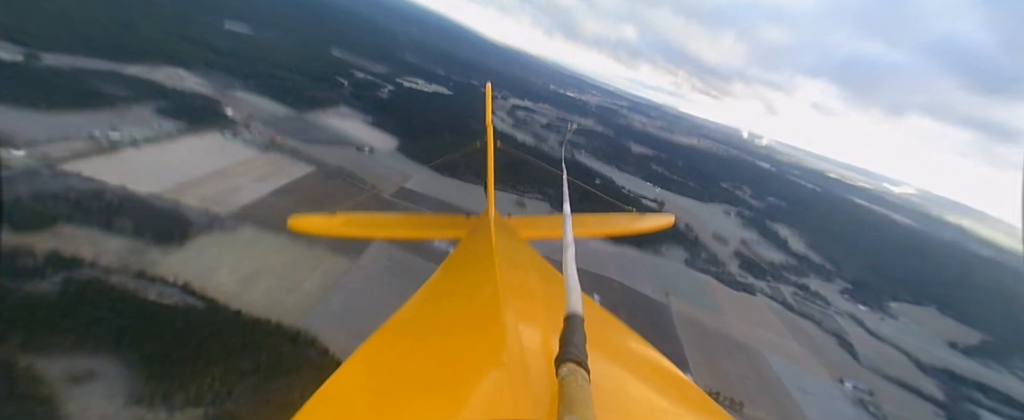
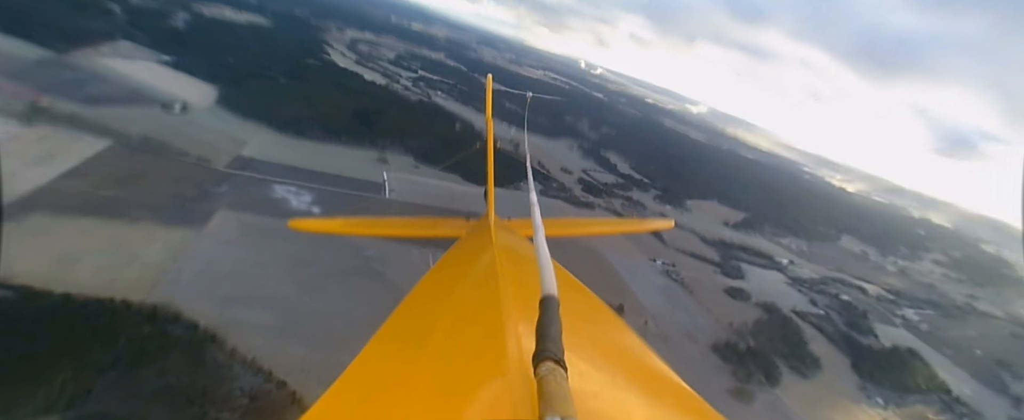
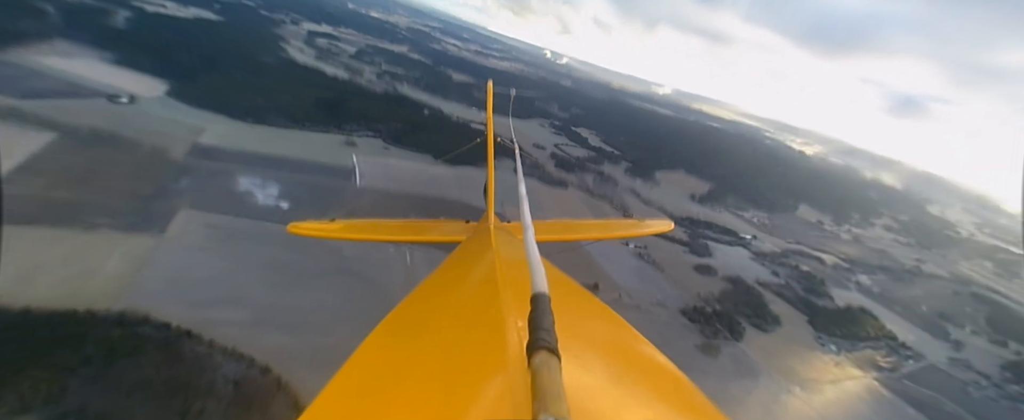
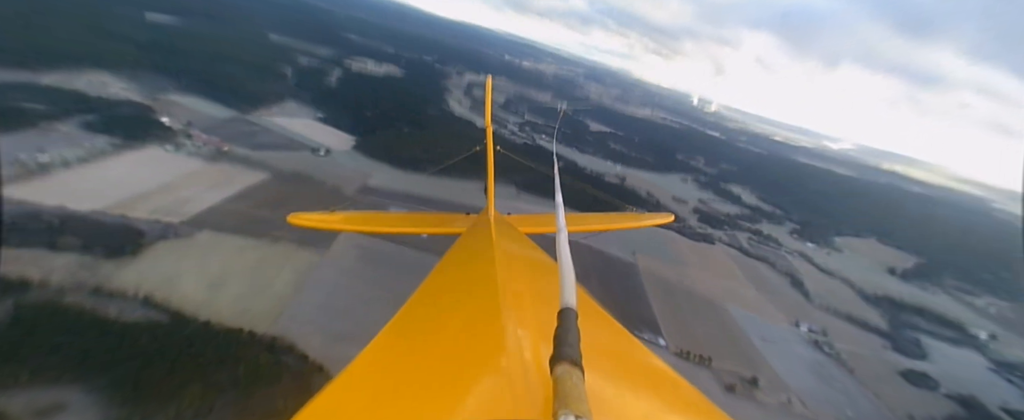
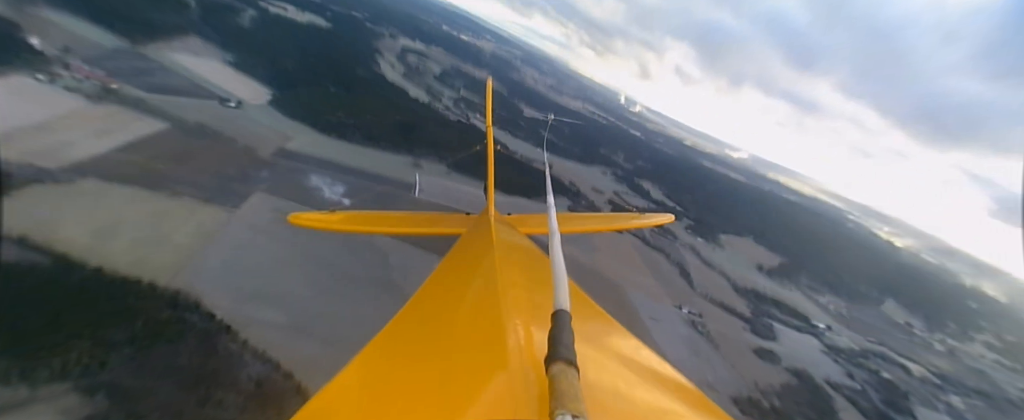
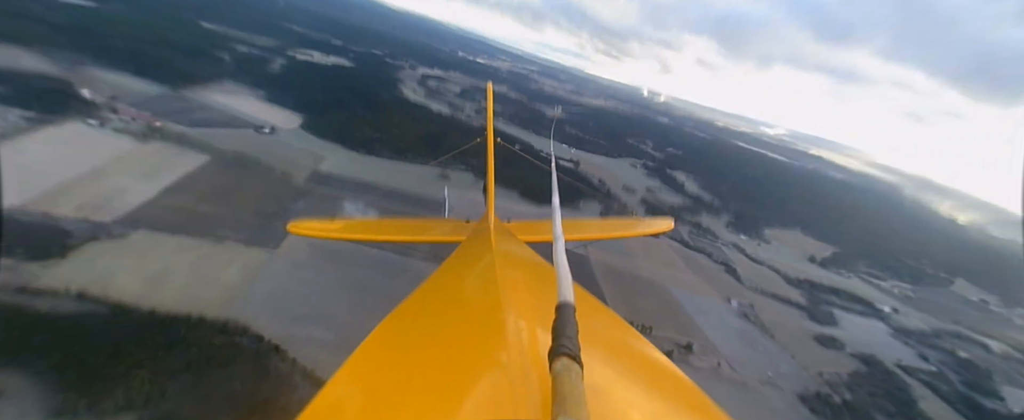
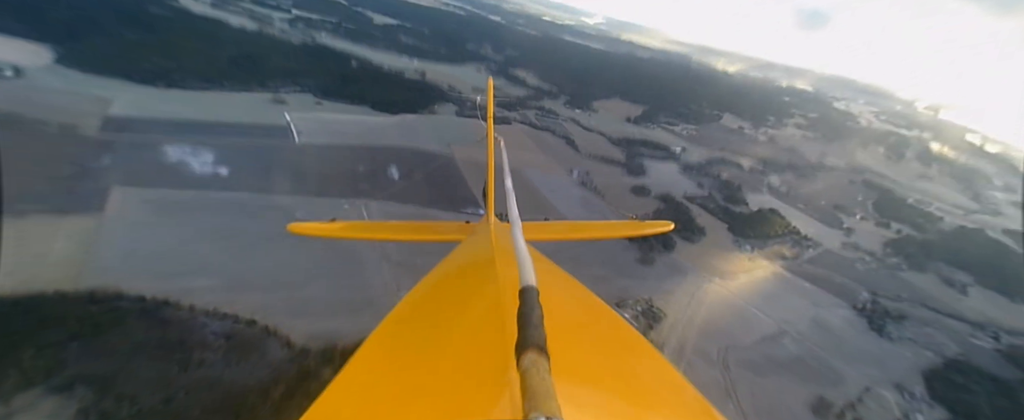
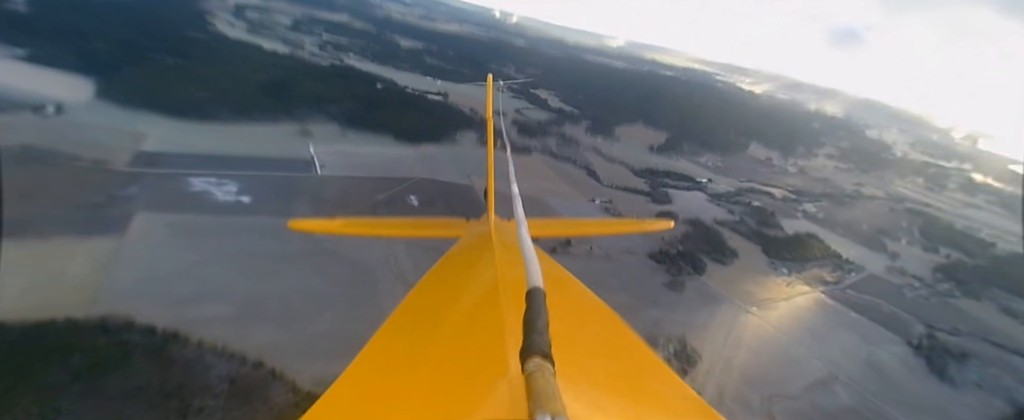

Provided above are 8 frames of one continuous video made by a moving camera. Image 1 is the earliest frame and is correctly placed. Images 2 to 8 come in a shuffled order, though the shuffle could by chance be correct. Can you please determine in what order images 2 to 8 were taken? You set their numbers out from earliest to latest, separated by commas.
4, 6, 5, 2, 3, 8, 7
